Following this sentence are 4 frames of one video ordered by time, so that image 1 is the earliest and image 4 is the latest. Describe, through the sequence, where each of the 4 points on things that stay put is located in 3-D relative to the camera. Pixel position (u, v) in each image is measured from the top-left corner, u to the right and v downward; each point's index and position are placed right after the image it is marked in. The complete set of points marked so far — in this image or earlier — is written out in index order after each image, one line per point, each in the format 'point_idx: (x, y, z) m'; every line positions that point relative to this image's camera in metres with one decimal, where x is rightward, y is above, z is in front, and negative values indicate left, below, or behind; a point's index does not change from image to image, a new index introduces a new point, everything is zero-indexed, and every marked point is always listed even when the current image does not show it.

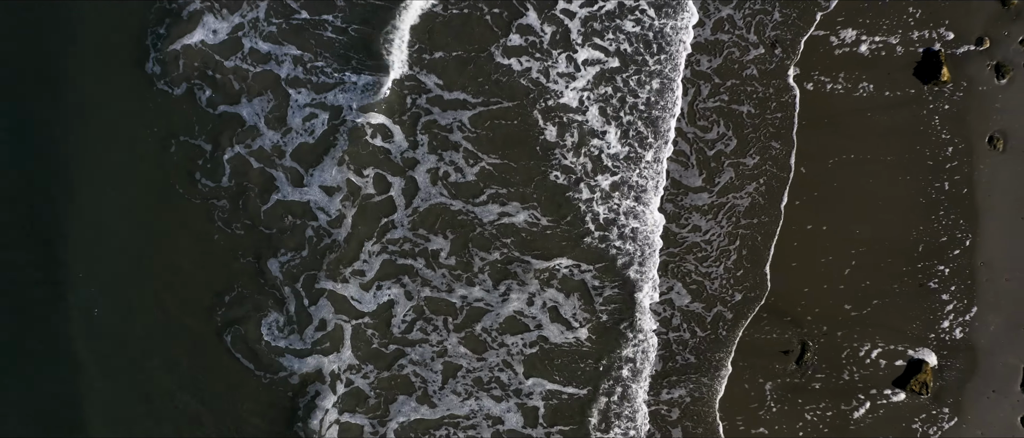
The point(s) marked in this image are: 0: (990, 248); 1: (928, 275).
0: (+7.6, -0.4, +7.6) m
1: (+6.5, -0.9, +7.5) m
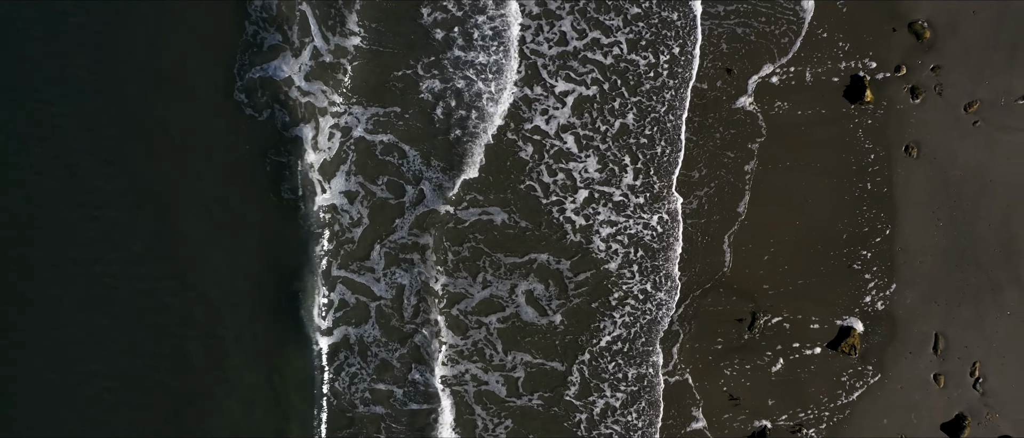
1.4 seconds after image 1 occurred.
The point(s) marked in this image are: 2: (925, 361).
0: (+7.8, -0.3, +9.3) m
1: (+6.6, -0.8, +9.2) m
2: (+8.0, -2.8, +9.3) m
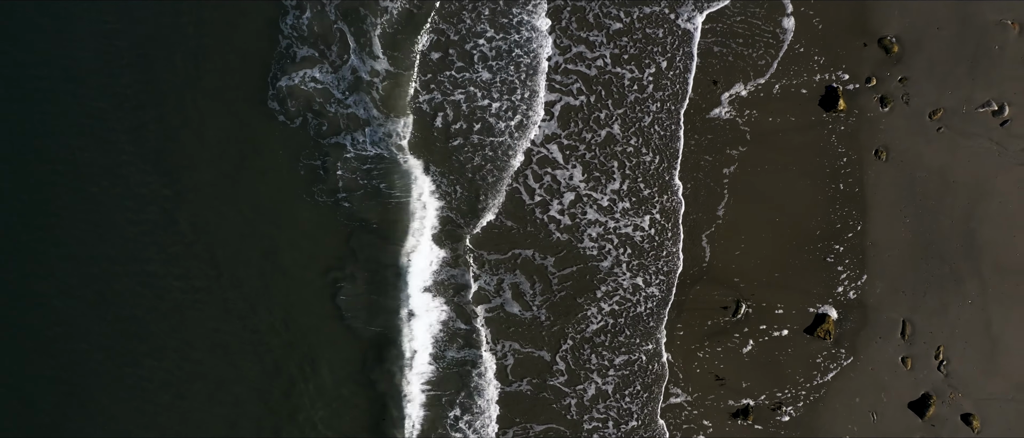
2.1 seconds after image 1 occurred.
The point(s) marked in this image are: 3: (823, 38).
0: (+7.9, -0.3, +10.3) m
1: (+6.7, -0.7, +10.2) m
2: (+8.2, -2.7, +10.2) m
3: (+6.8, +4.0, +10.5) m
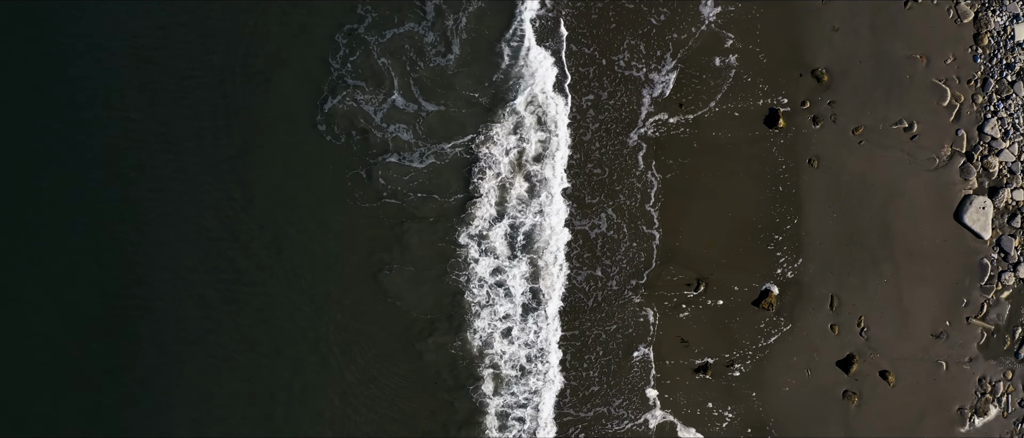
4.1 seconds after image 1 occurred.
0: (+8.1, -0.1, +12.9) m
1: (+6.9, -0.6, +12.8) m
2: (+8.3, -2.6, +12.8) m
3: (+7.0, +4.1, +13.2) m
